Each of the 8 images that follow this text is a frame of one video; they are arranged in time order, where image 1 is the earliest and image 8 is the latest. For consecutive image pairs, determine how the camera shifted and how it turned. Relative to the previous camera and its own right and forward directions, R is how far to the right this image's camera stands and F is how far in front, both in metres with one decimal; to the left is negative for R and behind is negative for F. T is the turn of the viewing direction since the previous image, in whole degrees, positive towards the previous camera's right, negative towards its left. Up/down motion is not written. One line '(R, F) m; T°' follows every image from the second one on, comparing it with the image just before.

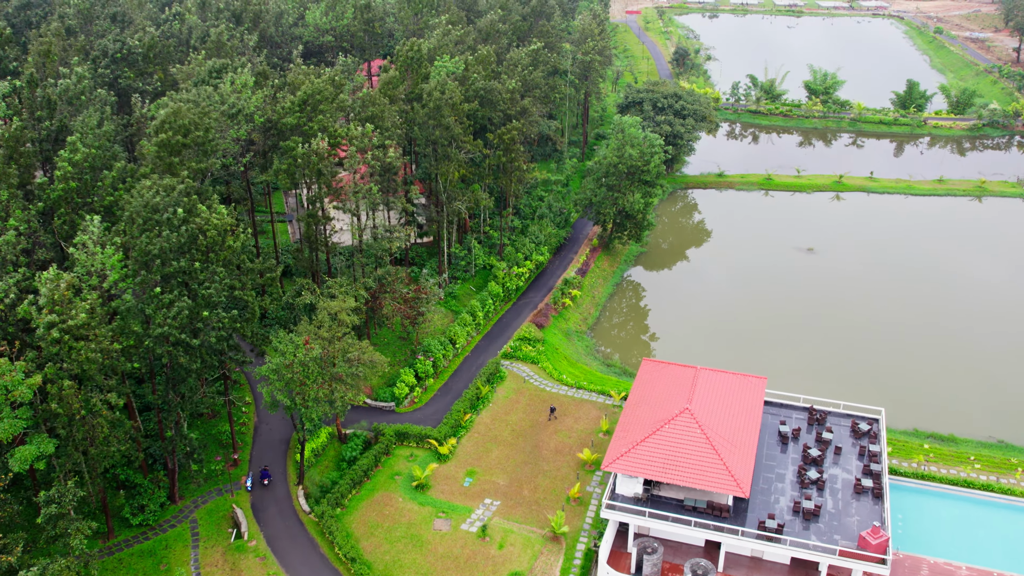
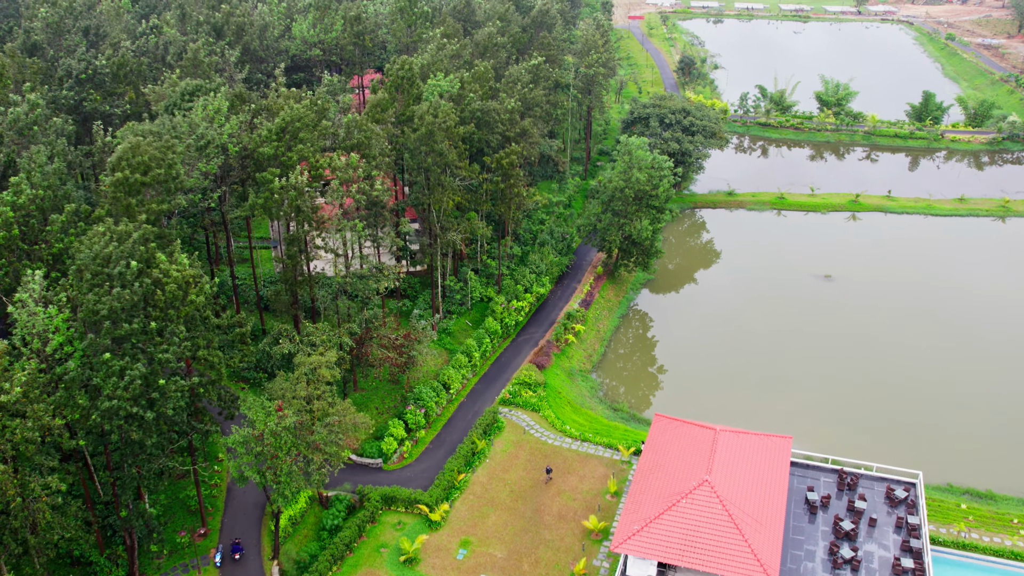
(+0.1, +4.3) m; 0°
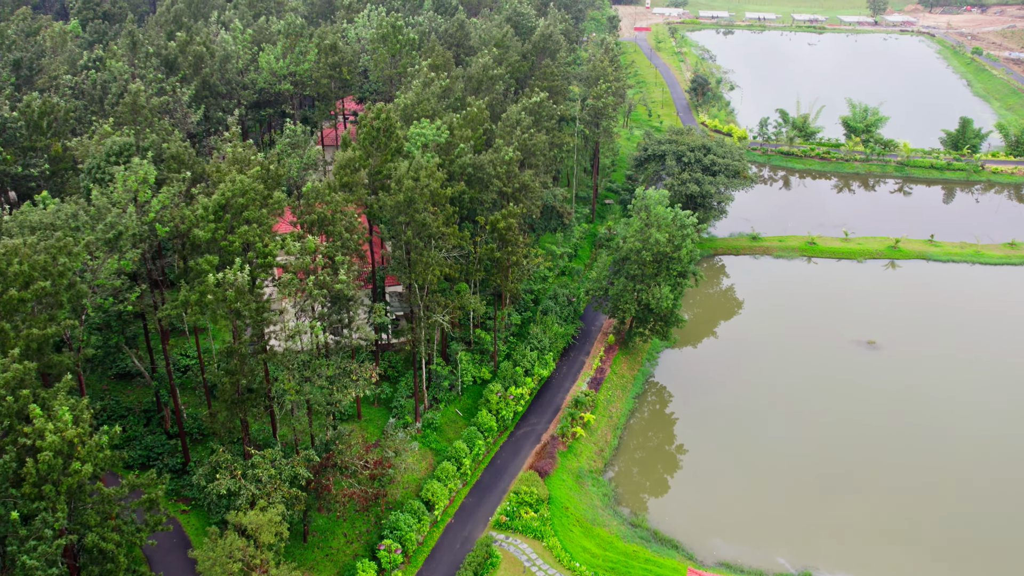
(+0.1, +8.7) m; 0°
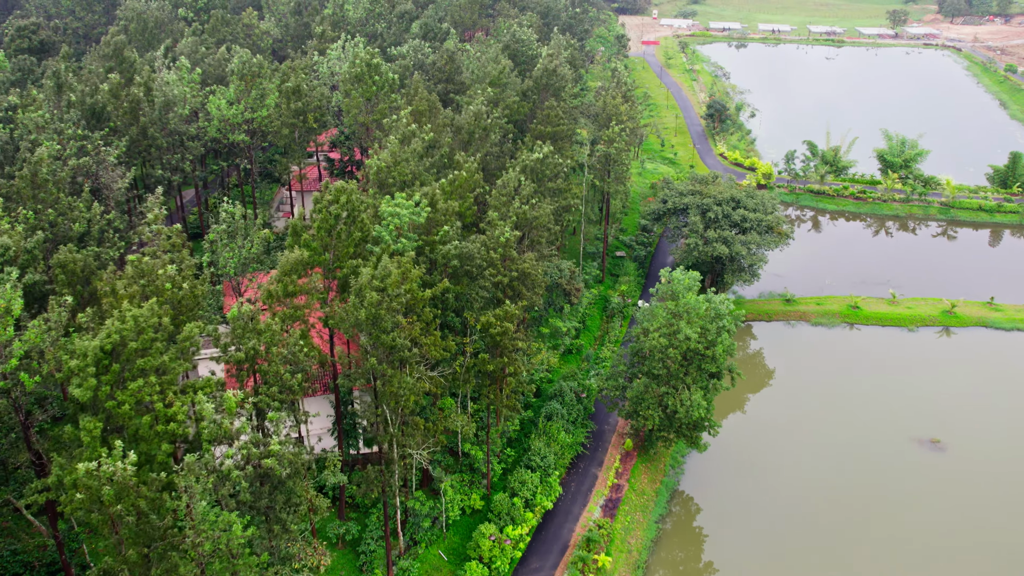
(+0.1, +9.6) m; 0°
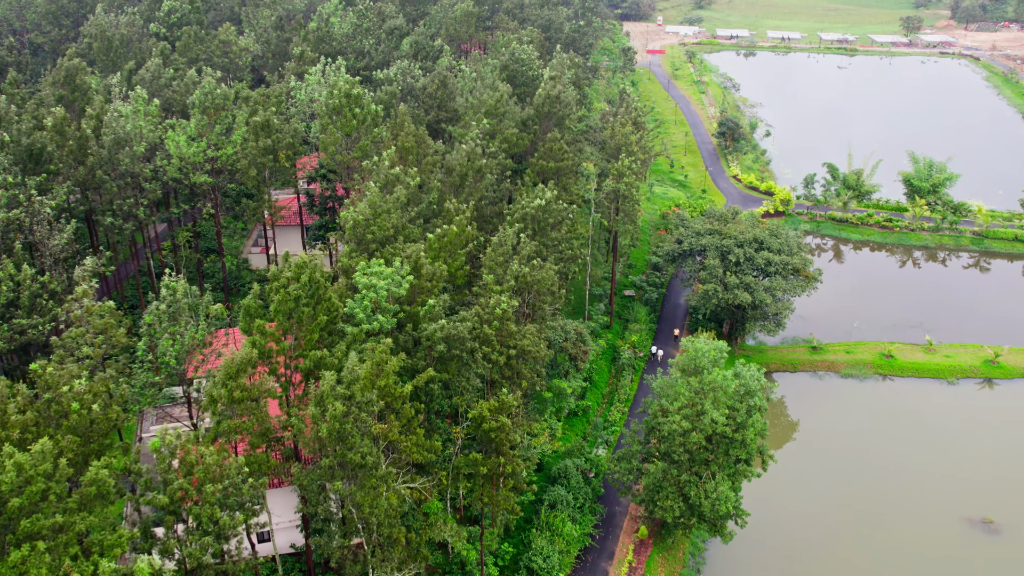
(+0.1, +5.9) m; 0°
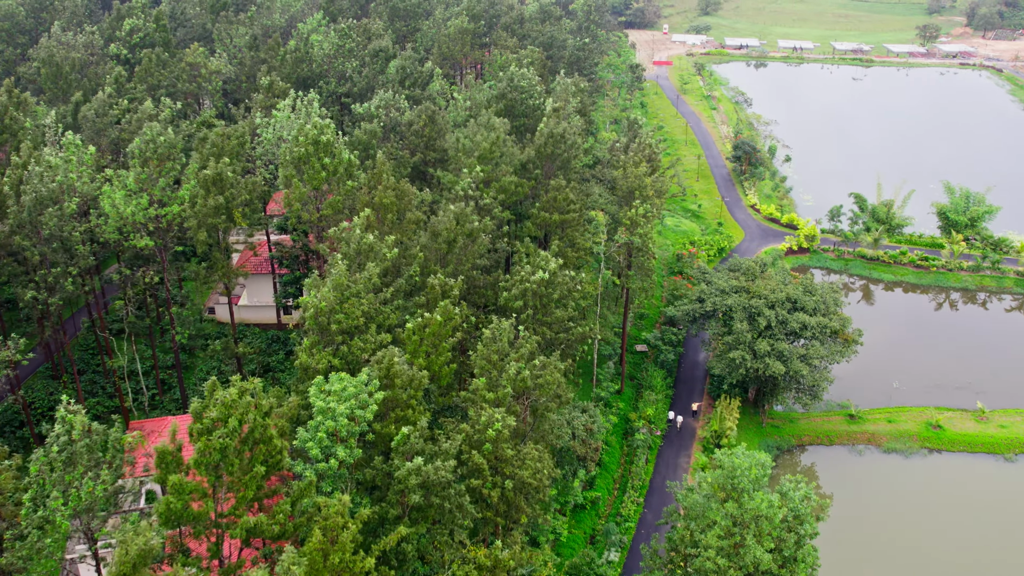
(+0.1, +6.9) m; 0°
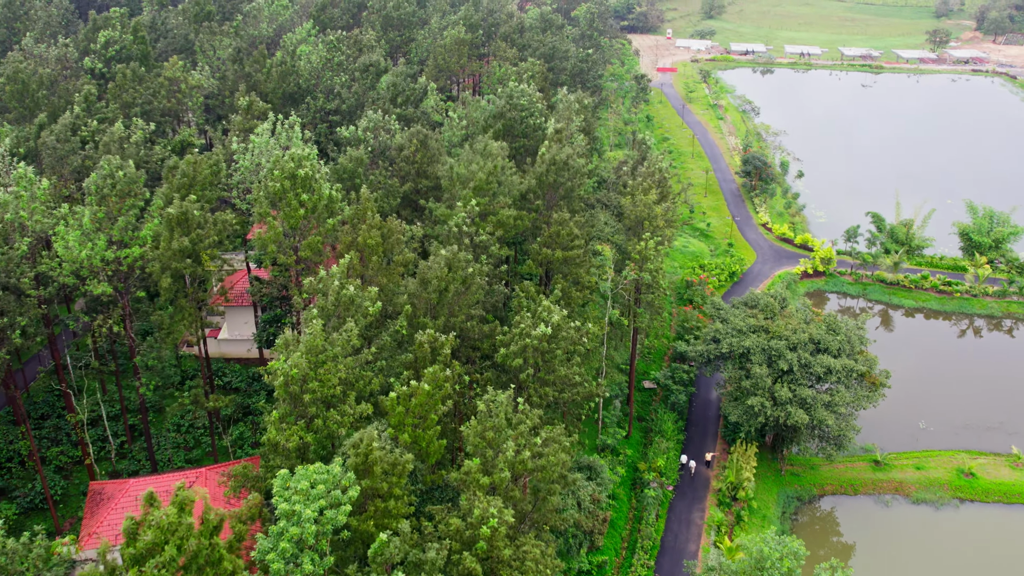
(+0.1, +3.8) m; 0°
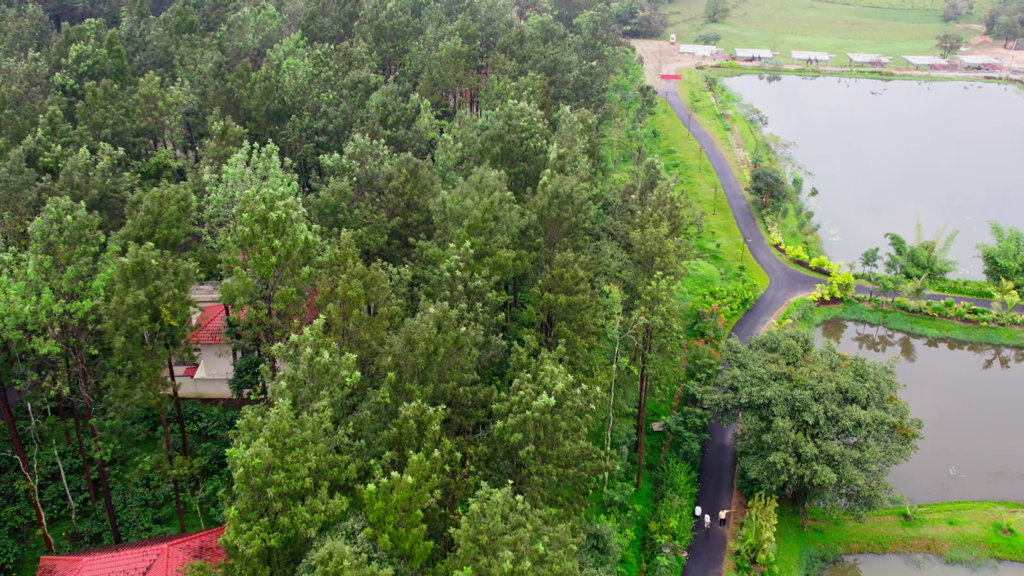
(+0.1, +3.8) m; 0°
